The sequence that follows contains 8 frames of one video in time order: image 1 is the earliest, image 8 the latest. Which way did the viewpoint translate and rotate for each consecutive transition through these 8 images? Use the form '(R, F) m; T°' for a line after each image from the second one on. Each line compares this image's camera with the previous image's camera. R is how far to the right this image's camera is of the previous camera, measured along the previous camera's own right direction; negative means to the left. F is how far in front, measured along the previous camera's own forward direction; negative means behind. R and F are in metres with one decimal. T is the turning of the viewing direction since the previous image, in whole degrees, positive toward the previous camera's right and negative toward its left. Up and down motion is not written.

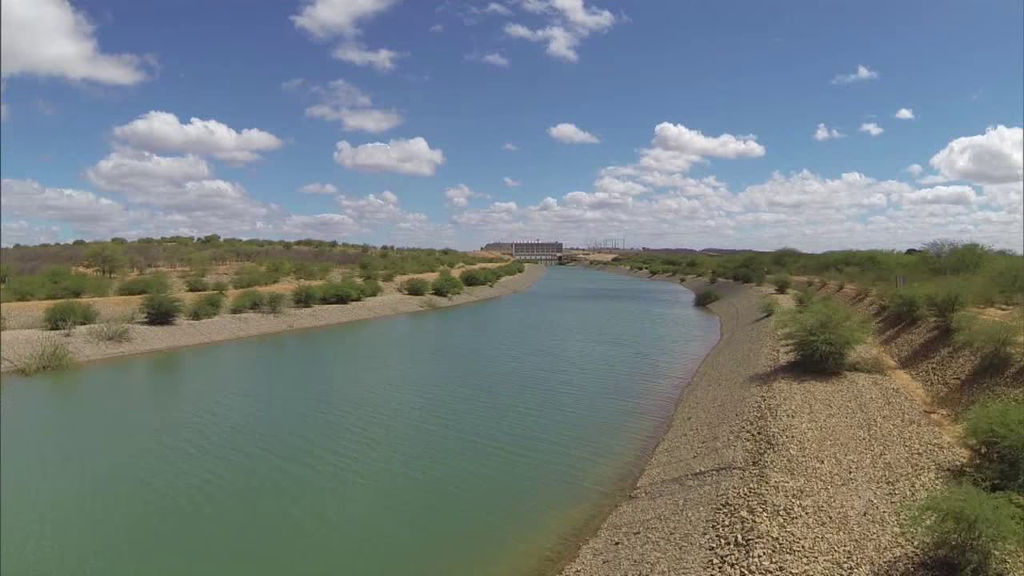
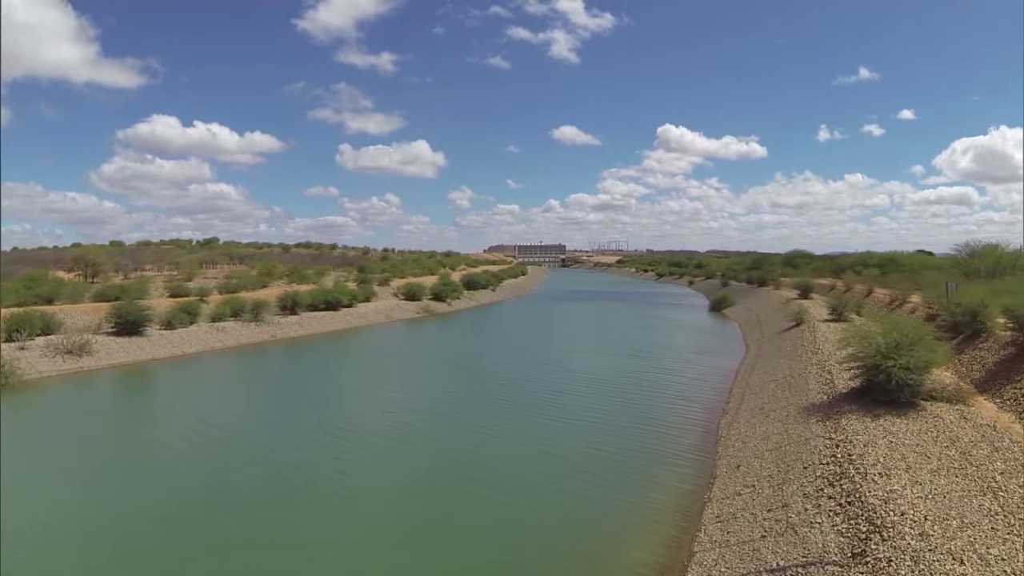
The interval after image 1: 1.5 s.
(0.0, +2.2) m; 0°
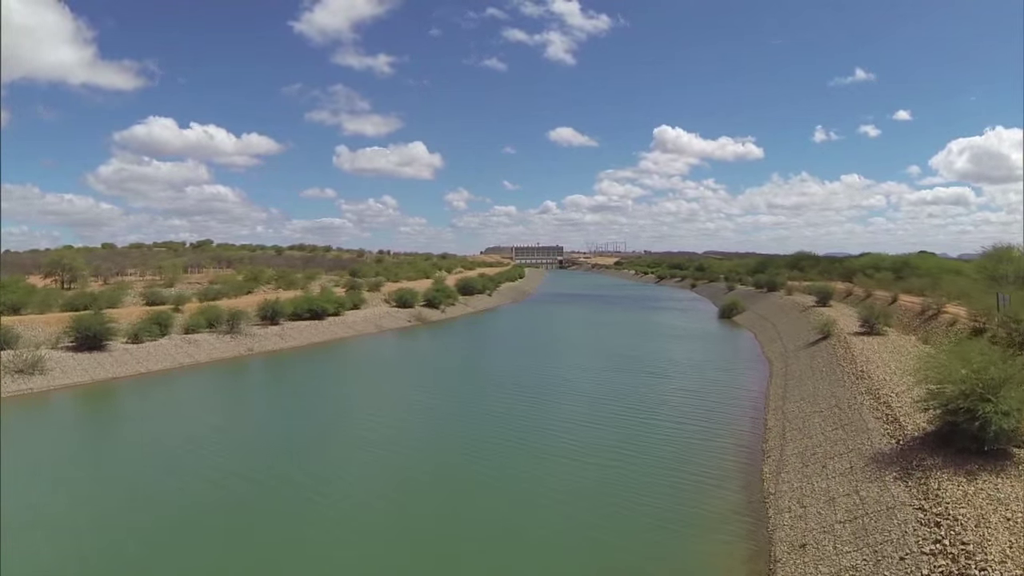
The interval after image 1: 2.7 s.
(0.0, +1.9) m; 0°
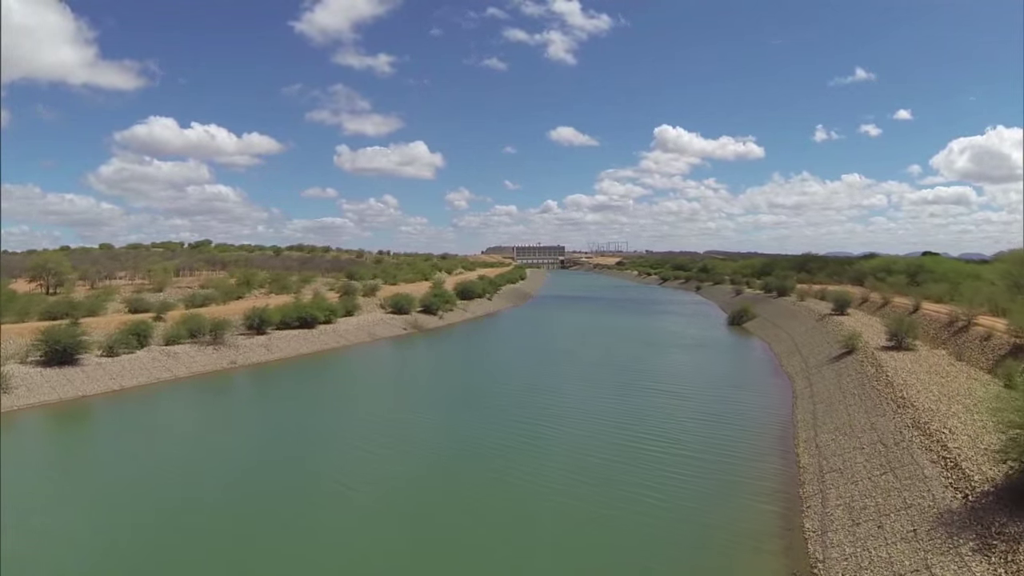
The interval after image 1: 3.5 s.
(0.0, +1.4) m; 0°
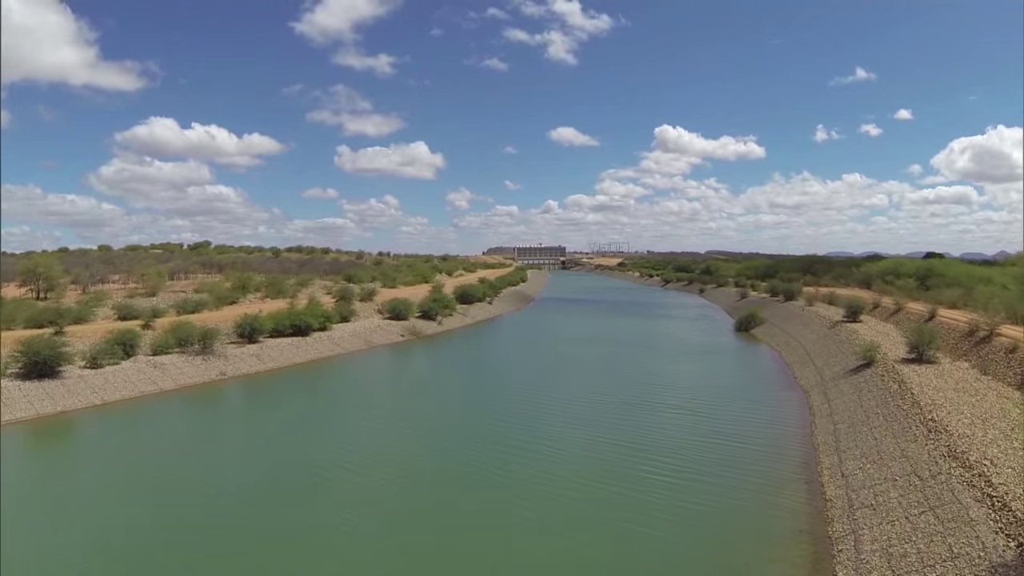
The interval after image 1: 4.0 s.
(0.0, +0.9) m; 0°
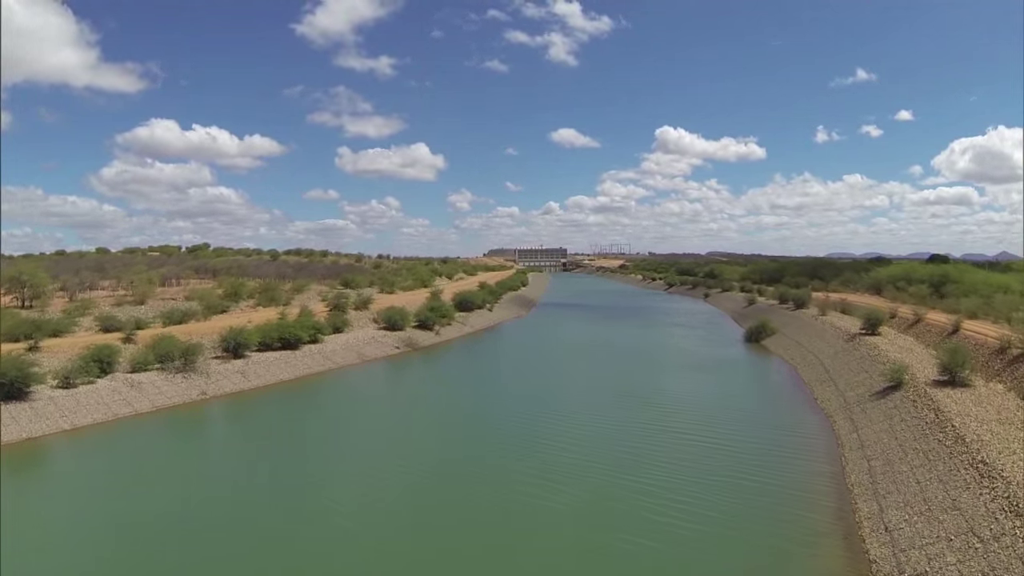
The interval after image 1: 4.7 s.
(0.0, +1.2) m; 0°
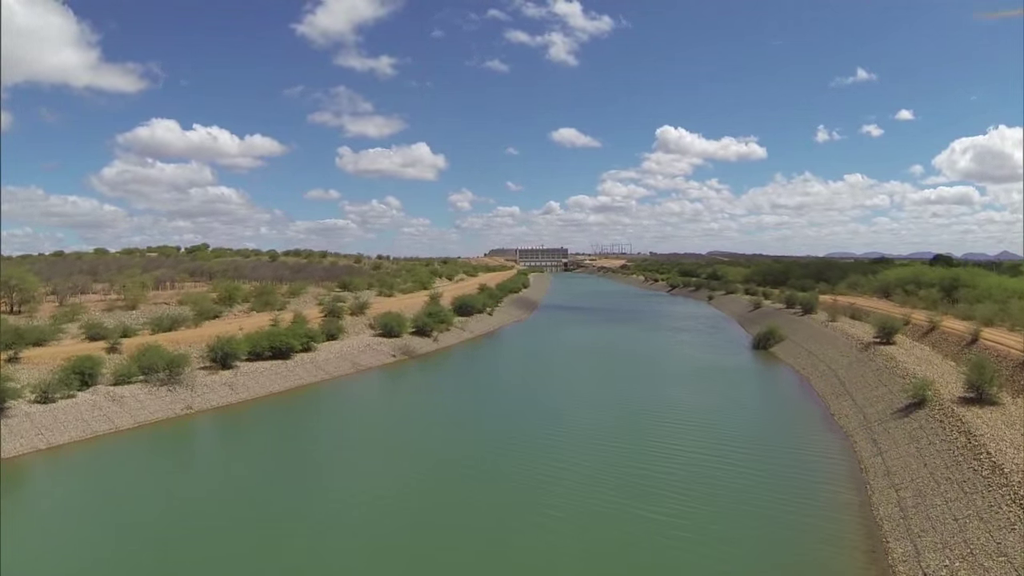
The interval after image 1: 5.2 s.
(0.0, +0.9) m; 0°
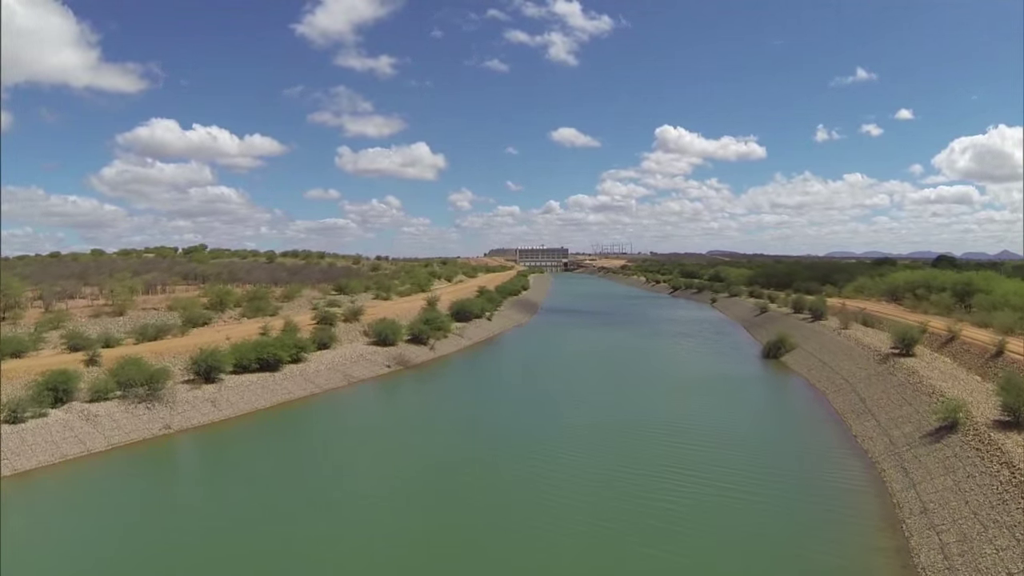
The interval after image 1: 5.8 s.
(0.0, +1.1) m; 0°
